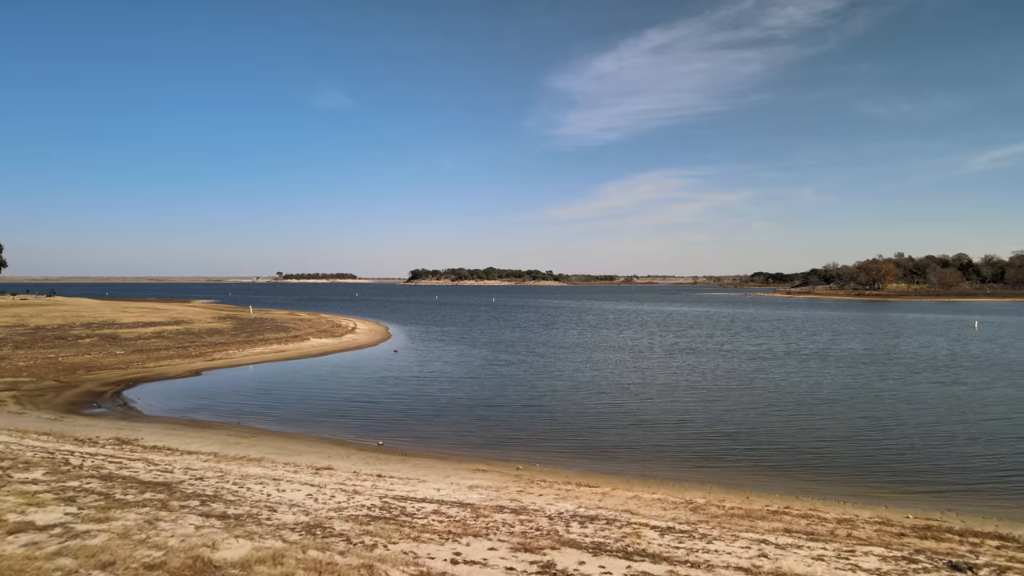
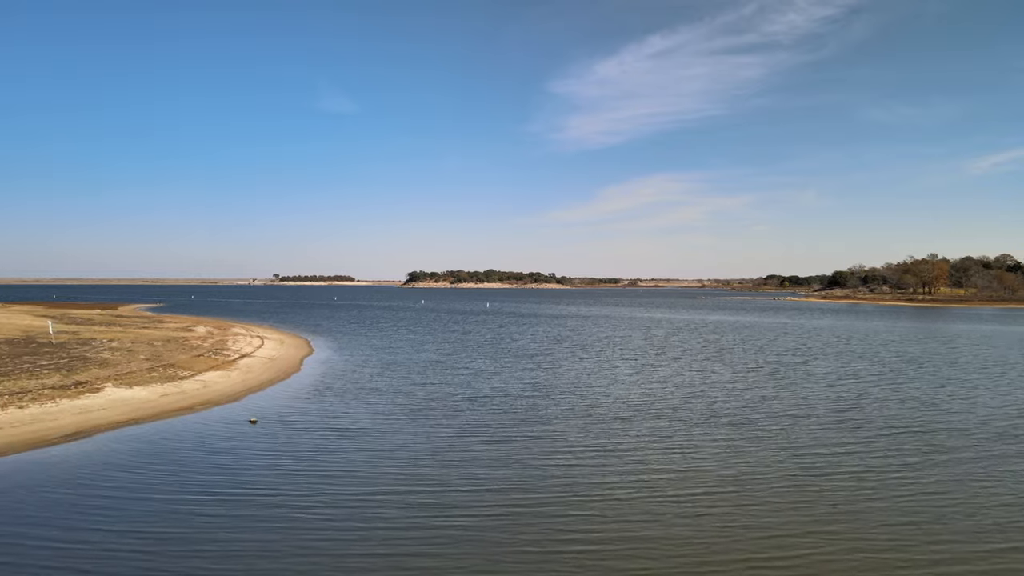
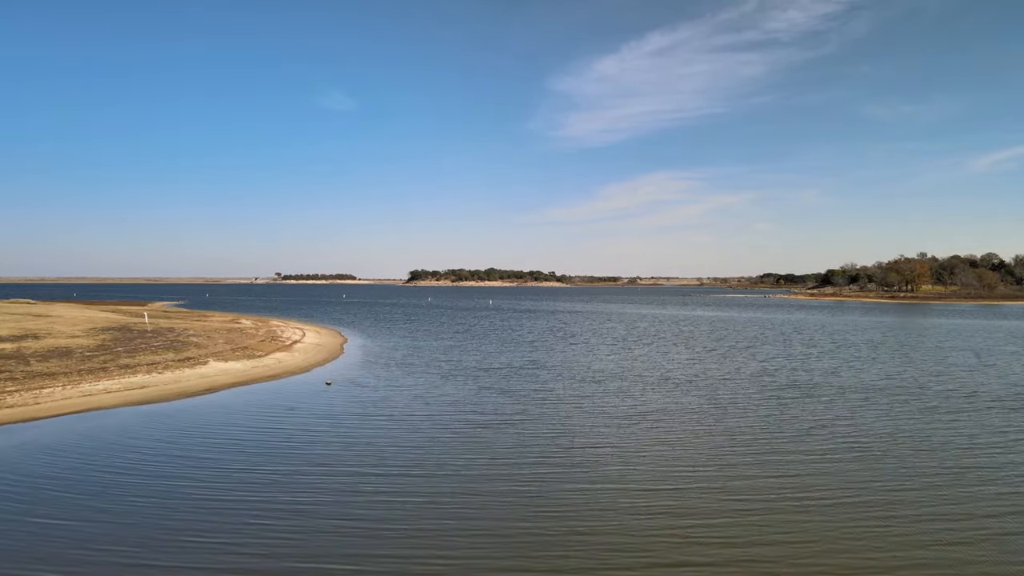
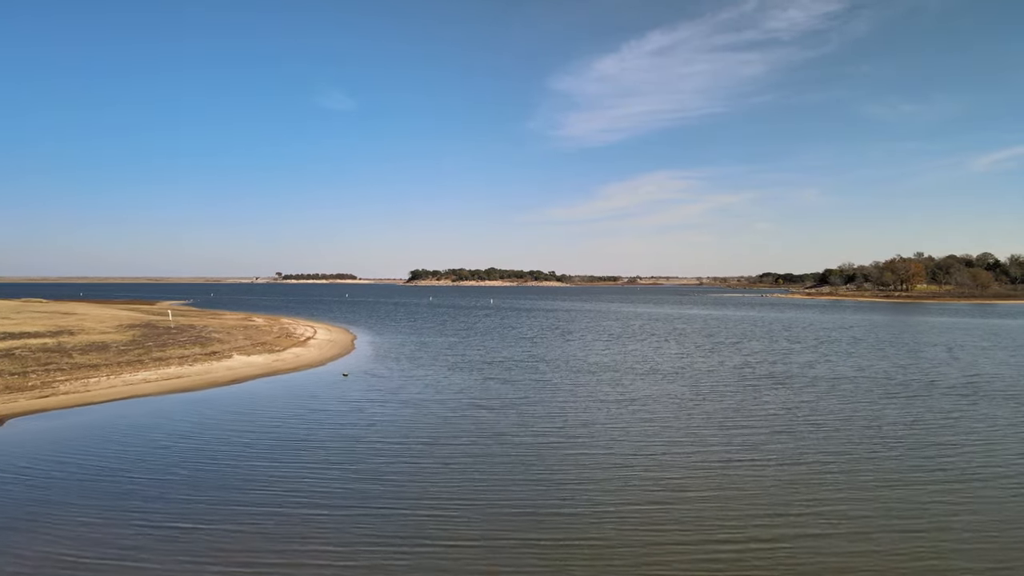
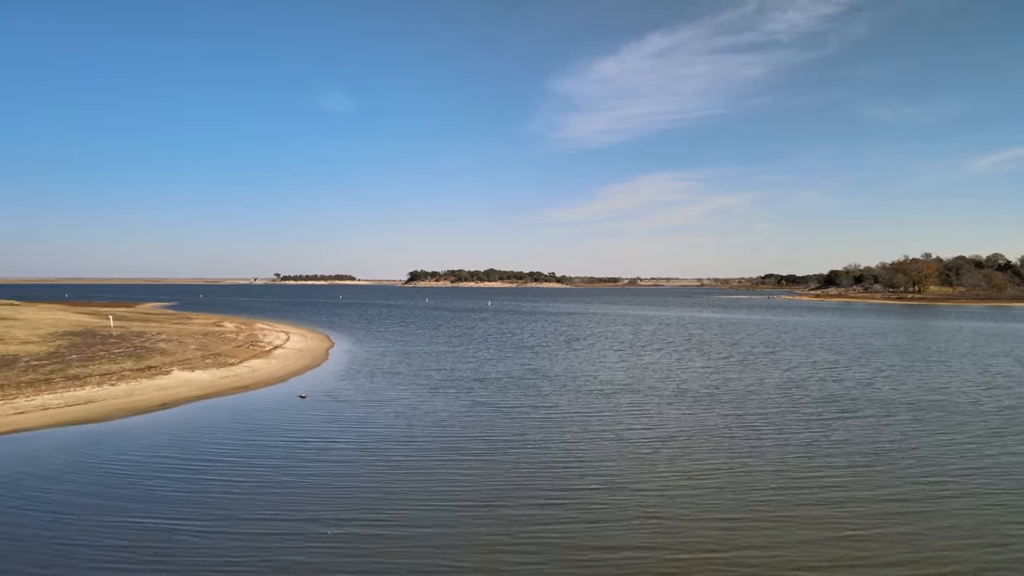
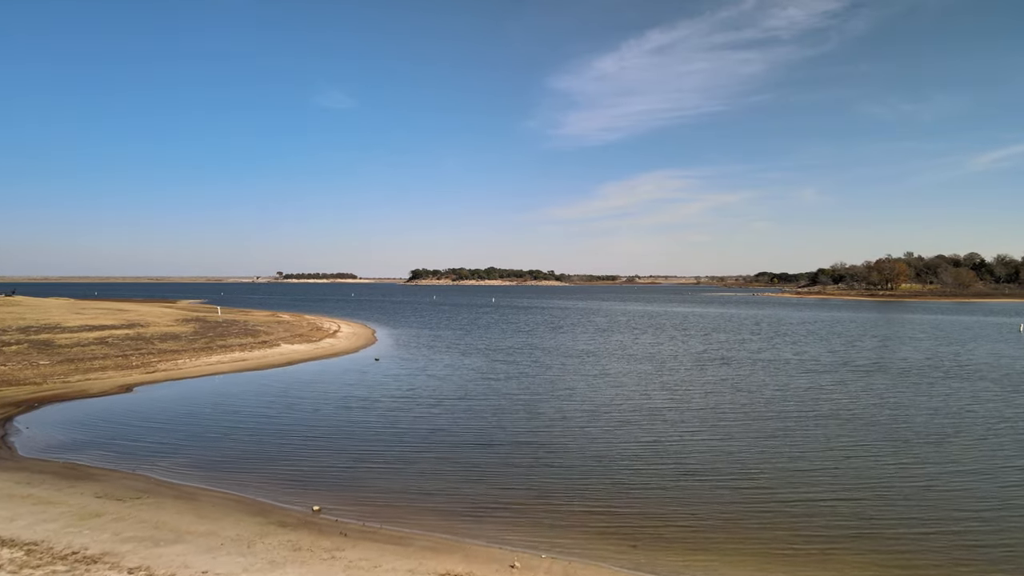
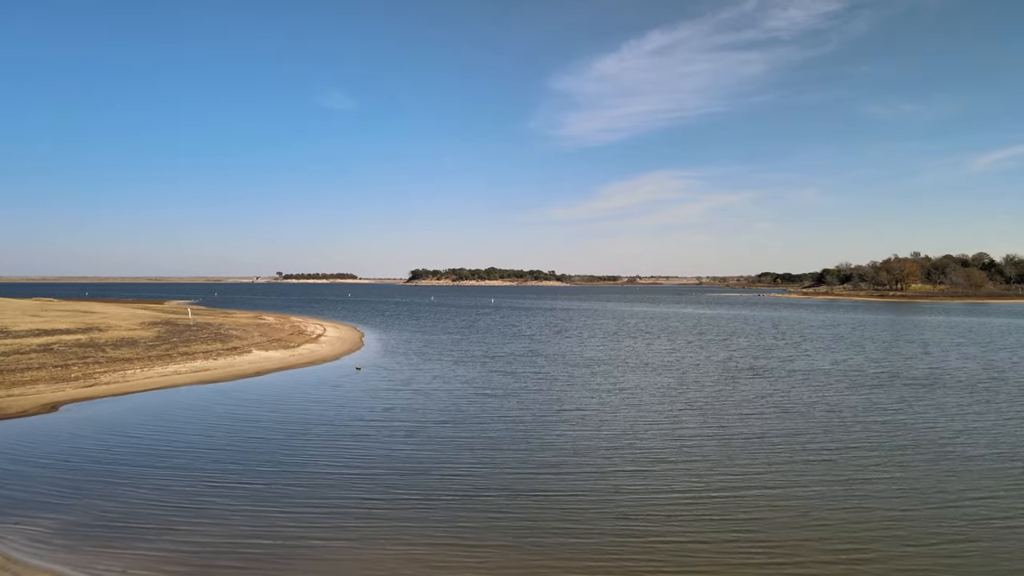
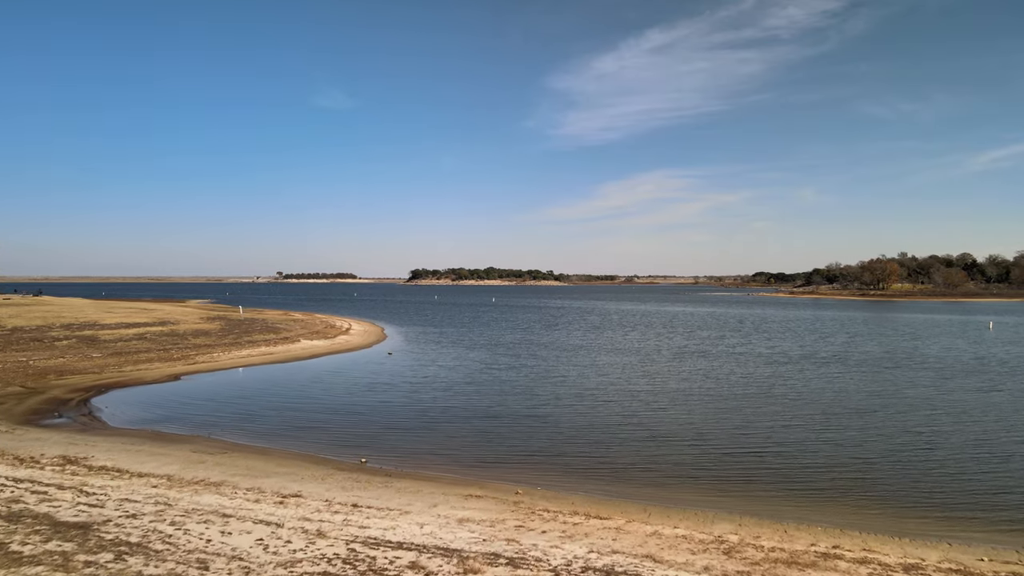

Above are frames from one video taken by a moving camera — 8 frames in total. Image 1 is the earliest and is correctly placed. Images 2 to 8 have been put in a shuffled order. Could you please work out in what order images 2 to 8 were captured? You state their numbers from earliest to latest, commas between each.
8, 6, 7, 4, 3, 5, 2
